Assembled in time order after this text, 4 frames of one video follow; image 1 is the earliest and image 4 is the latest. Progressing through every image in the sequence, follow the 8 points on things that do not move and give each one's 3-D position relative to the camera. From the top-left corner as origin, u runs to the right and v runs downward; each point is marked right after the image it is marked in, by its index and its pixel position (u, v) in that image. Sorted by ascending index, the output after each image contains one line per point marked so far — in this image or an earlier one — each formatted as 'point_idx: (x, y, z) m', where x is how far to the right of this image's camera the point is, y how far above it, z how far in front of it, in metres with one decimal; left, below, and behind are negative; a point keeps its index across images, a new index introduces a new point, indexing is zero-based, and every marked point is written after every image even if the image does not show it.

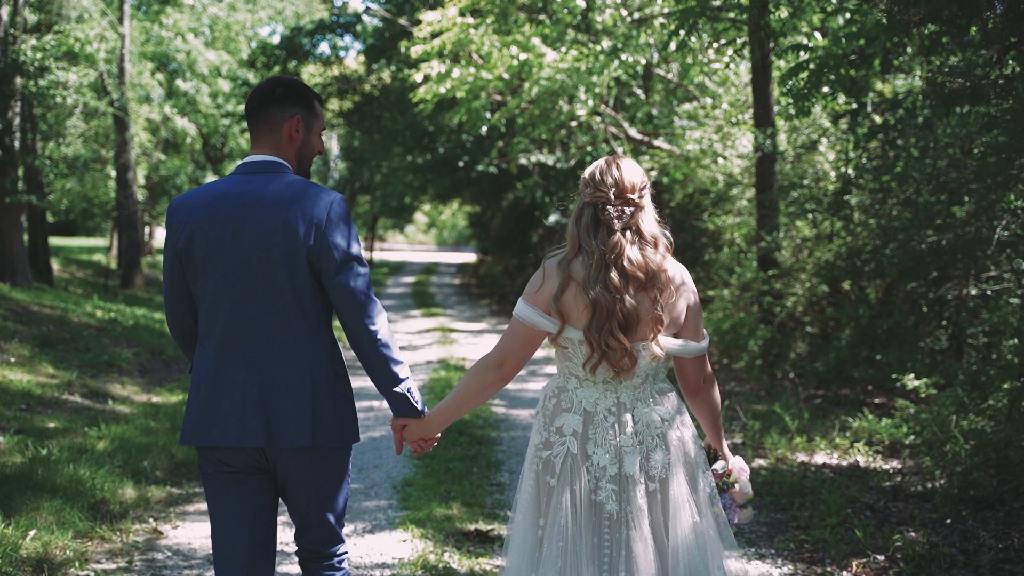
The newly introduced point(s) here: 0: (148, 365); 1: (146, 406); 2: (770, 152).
0: (-3.1, -0.7, +8.0) m
1: (-2.5, -0.8, +6.6) m
2: (+3.1, +1.6, +11.5) m
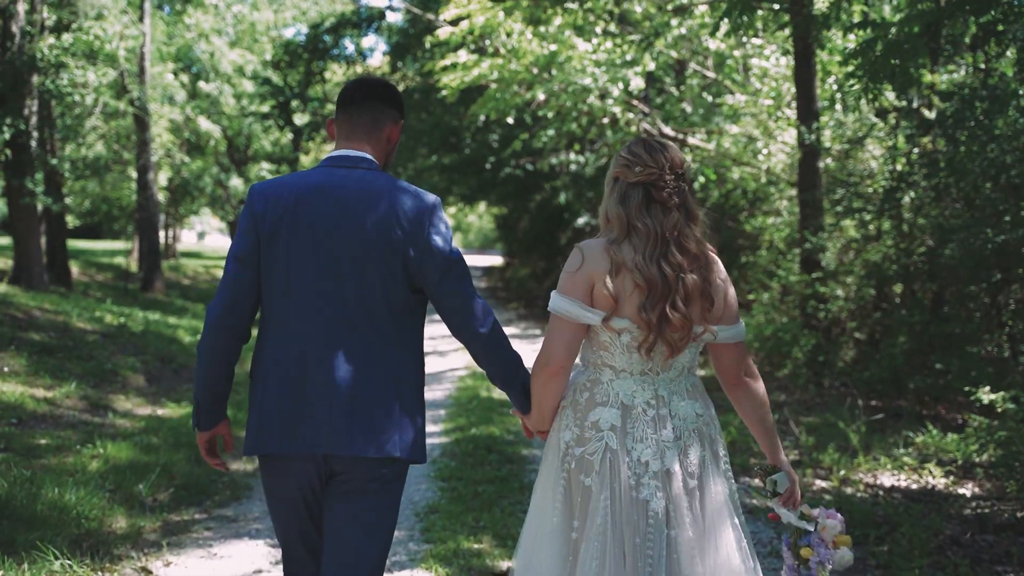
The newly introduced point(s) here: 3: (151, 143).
0: (-2.8, -0.7, +7.6) m
1: (-2.3, -0.8, +6.1) m
2: (+3.4, +1.6, +10.9) m
3: (-7.4, +3.0, +19.9) m
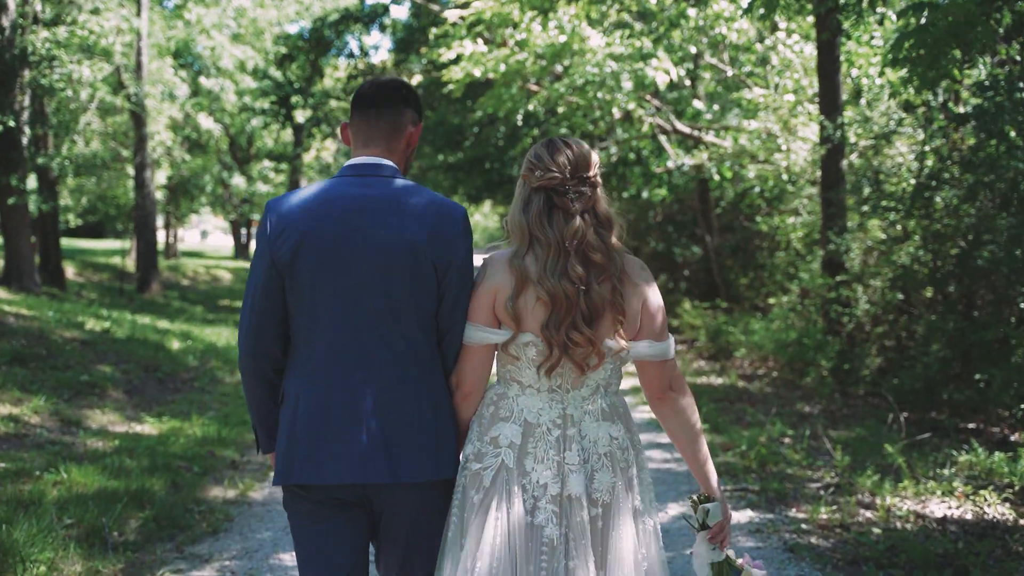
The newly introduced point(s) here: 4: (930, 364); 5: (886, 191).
0: (-2.7, -0.7, +7.1) m
1: (-2.2, -0.9, +5.6) m
2: (+3.5, +1.6, +10.3) m
3: (-7.3, +3.0, +19.4) m
4: (+3.7, -0.7, +8.5) m
5: (+3.7, +0.9, +9.5) m
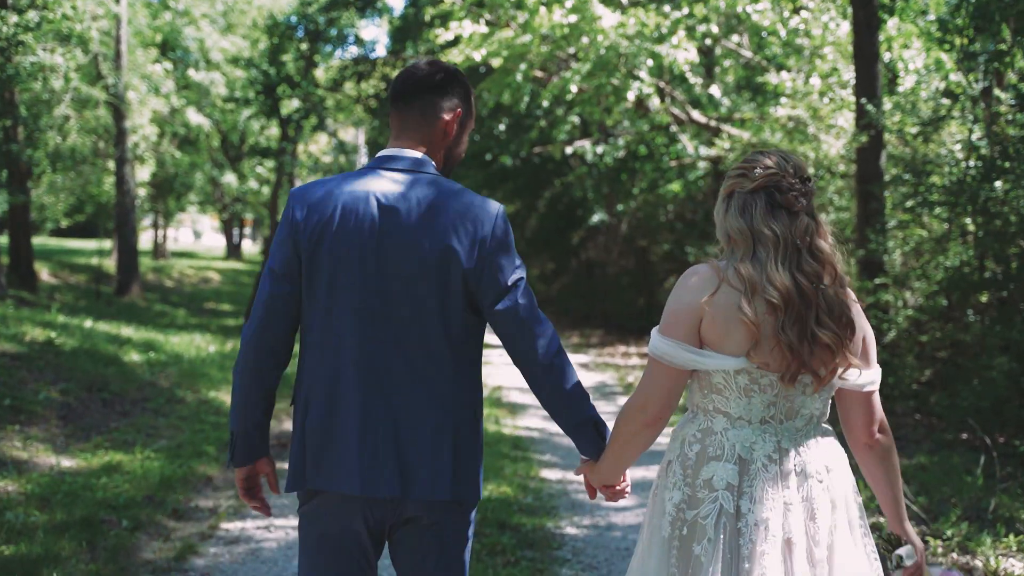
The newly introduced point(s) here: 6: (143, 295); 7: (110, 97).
0: (-2.7, -0.8, +6.0) m
1: (-2.2, -0.9, +4.5) m
2: (+3.5, +1.5, +9.3) m
3: (-7.3, +2.9, +18.4) m
4: (+3.7, -0.7, +7.5) m
5: (+3.7, +0.9, +8.5) m
6: (-7.5, -0.1, +19.7) m
7: (-7.1, +3.3, +17.0) m
